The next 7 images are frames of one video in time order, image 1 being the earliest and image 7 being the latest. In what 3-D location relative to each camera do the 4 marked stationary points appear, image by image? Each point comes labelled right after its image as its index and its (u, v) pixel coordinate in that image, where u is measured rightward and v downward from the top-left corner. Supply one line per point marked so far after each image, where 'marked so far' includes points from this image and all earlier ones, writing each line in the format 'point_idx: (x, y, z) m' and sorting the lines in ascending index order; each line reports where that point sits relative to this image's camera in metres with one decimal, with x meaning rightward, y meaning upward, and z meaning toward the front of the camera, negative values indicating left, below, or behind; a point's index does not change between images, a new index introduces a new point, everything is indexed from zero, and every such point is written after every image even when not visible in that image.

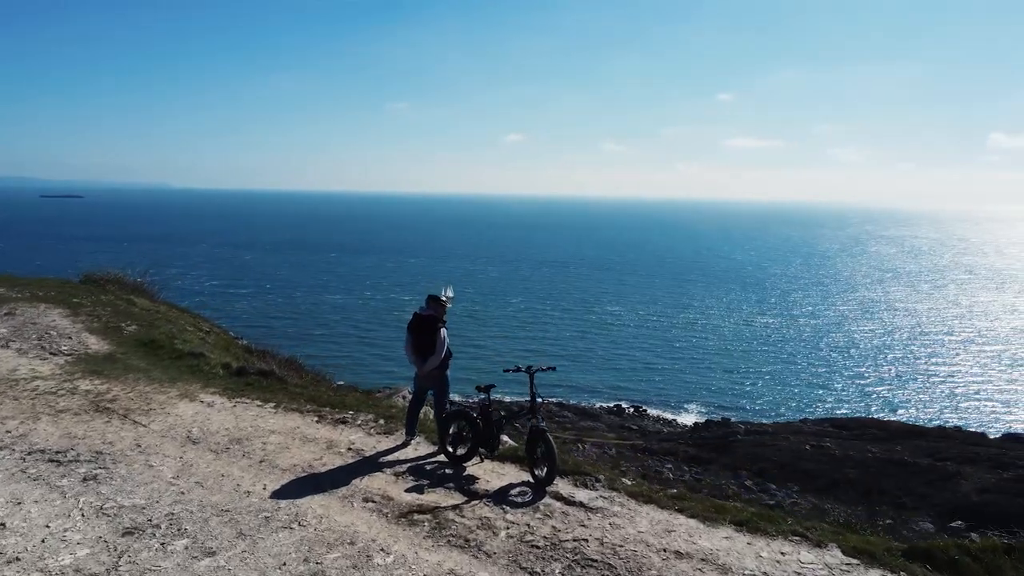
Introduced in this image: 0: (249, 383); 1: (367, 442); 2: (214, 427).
0: (-5.1, -1.8, +11.8) m
1: (-2.2, -2.3, +9.1) m
2: (-4.6, -2.2, +9.6) m
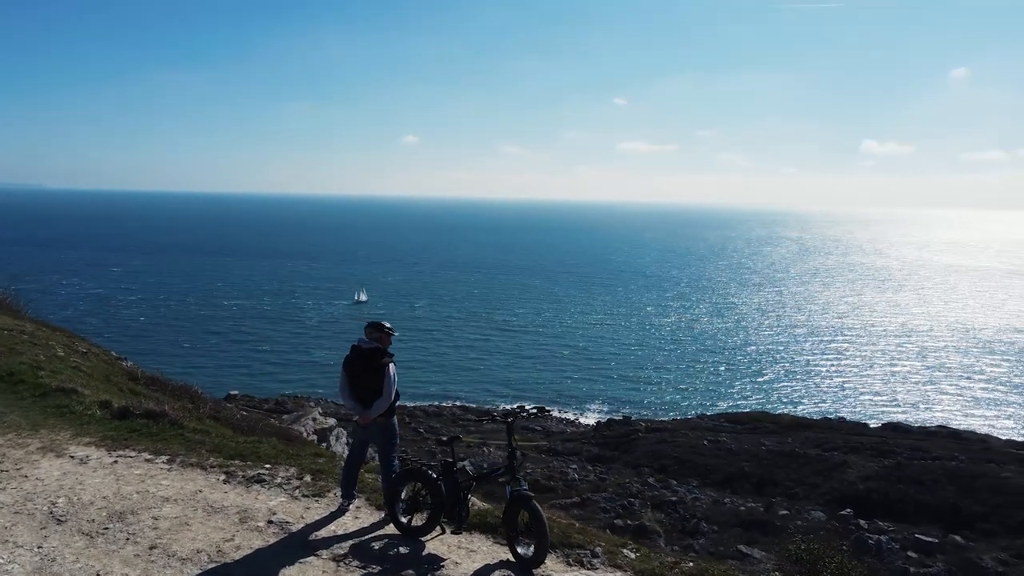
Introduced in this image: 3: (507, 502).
0: (-5.9, -2.2, +9.6) m
1: (-2.6, -2.7, +7.3) m
2: (-5.1, -2.5, +7.5) m
3: (0.0, -2.0, +6.0) m
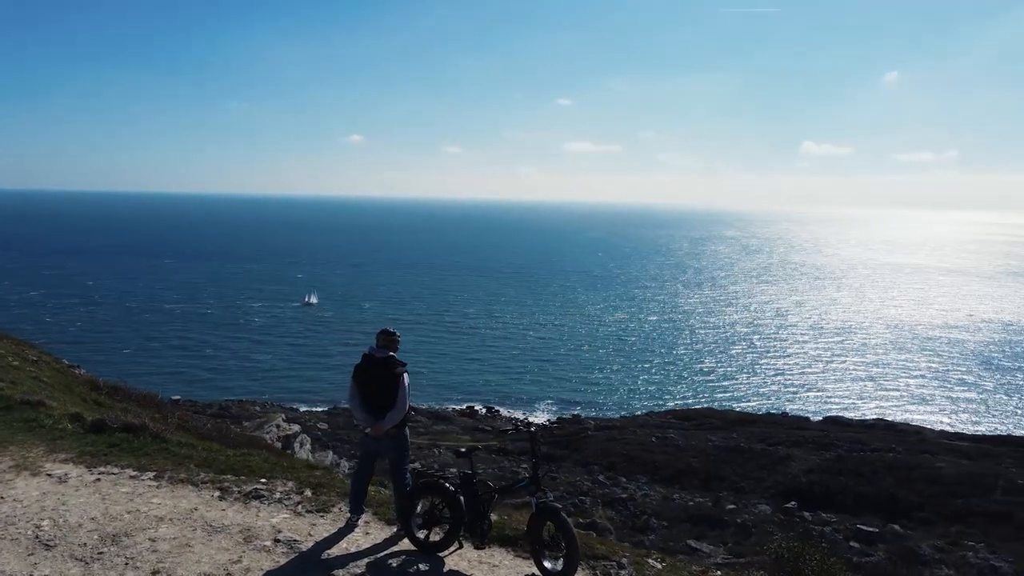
0: (-5.9, -2.3, +9.1) m
1: (-2.5, -2.8, +7.1) m
2: (-5.0, -2.6, +7.0) m
3: (+0.2, -2.2, +5.9) m
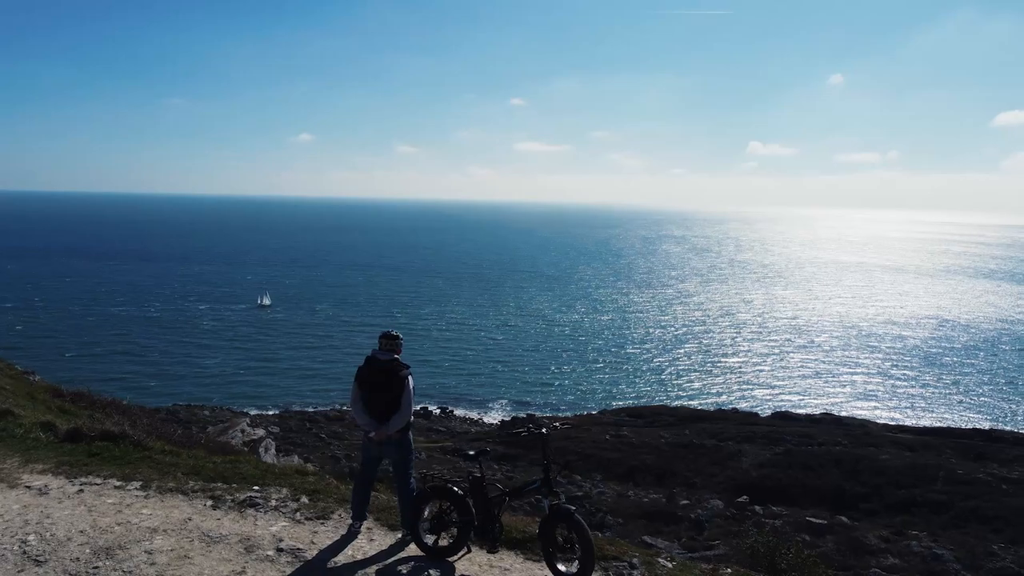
0: (-5.9, -2.3, +8.7) m
1: (-2.4, -2.8, +7.0) m
2: (-4.9, -2.7, +6.7) m
3: (+0.3, -2.2, +6.0) m
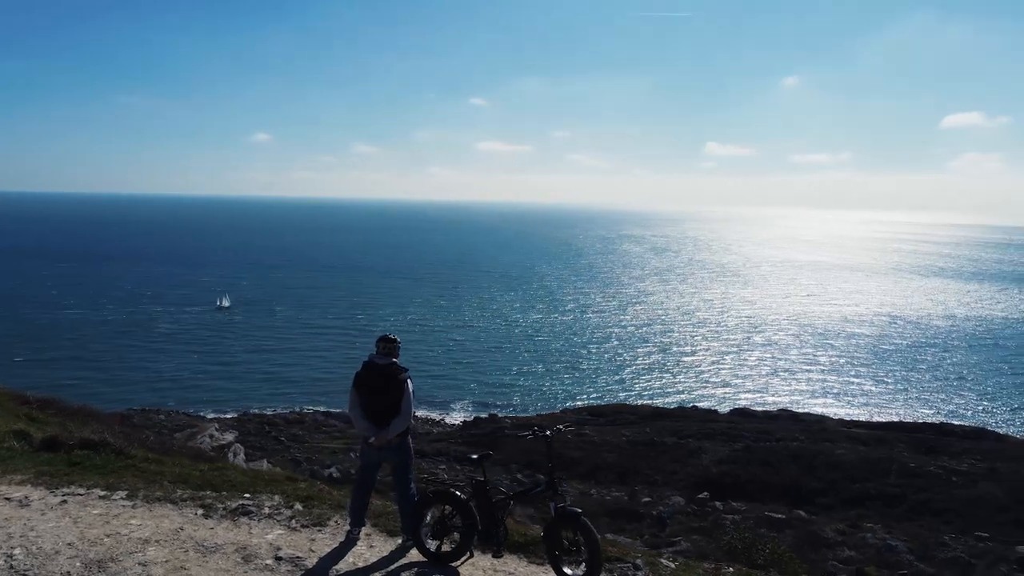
0: (-6.0, -2.4, +8.4) m
1: (-2.4, -2.9, +6.9) m
2: (-4.9, -2.7, +6.5) m
3: (+0.4, -2.3, +6.1) m
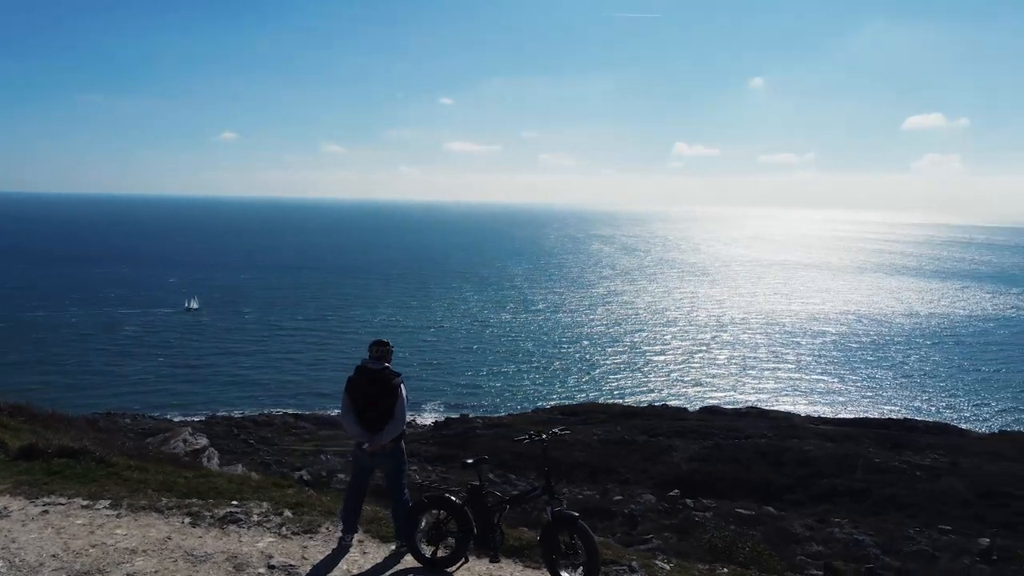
0: (-6.1, -2.4, +8.2) m
1: (-2.5, -2.9, +6.8) m
2: (-4.9, -2.8, +6.3) m
3: (+0.4, -2.3, +6.1) m
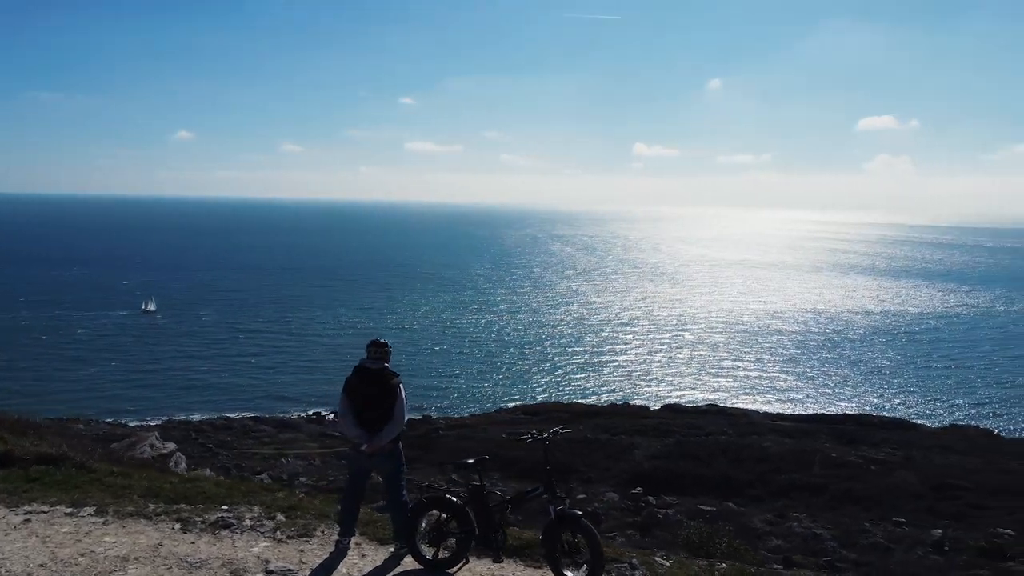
0: (-6.2, -2.4, +7.9) m
1: (-2.5, -2.9, +6.8) m
2: (-4.9, -2.8, +6.1) m
3: (+0.4, -2.4, +6.2) m
